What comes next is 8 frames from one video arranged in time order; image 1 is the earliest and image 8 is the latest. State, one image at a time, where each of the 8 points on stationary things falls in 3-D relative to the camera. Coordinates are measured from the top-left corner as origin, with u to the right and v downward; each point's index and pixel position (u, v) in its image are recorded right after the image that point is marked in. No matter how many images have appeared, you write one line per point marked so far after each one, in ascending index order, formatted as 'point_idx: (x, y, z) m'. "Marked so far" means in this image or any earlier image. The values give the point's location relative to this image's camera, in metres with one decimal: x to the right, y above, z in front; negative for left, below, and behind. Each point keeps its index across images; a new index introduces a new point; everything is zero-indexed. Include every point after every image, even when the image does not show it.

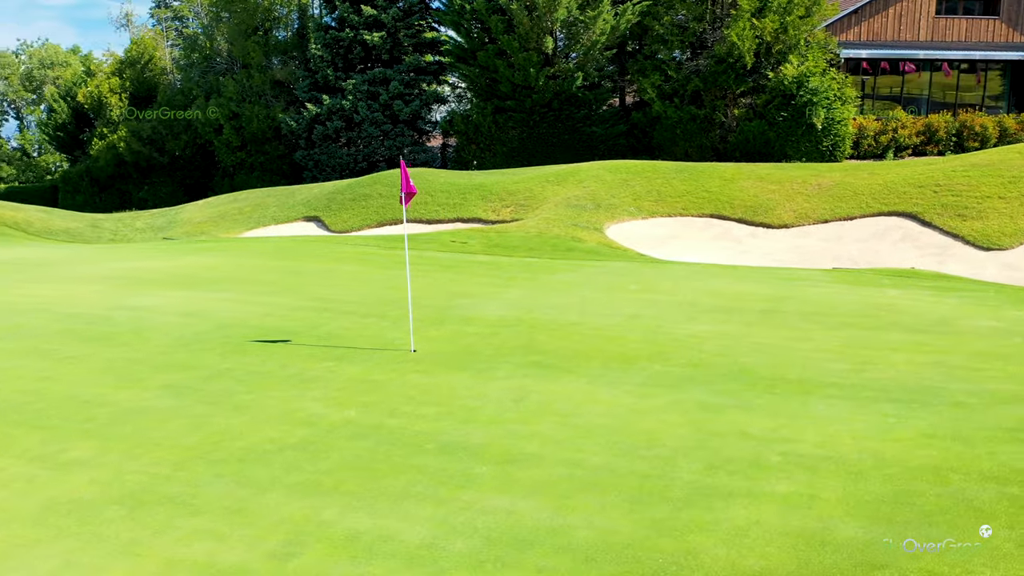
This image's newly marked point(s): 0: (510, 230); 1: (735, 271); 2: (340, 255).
0: (-0.1, +1.4, +19.4) m
1: (+4.2, +0.3, +15.3) m
2: (-3.6, +0.7, +16.9) m
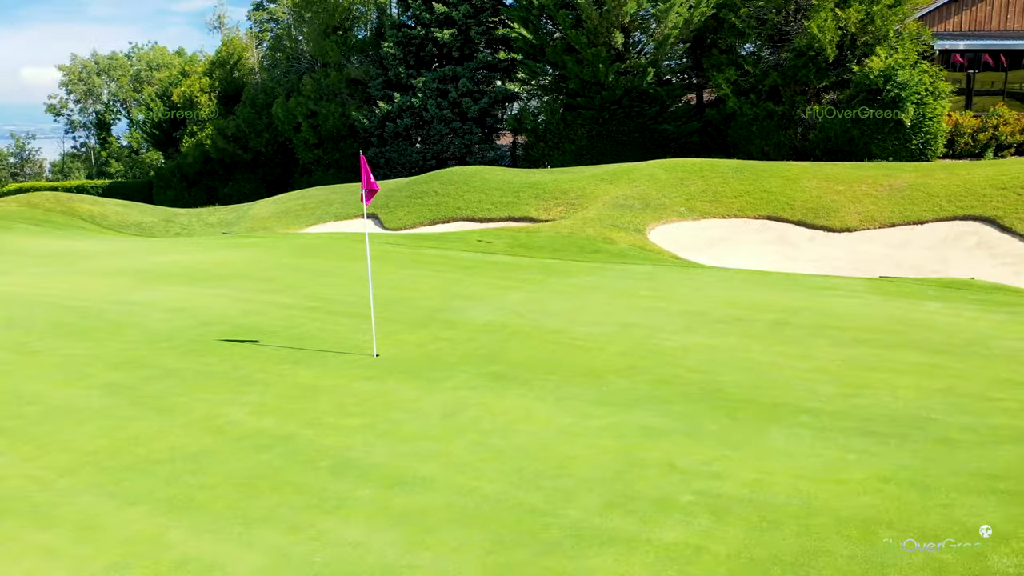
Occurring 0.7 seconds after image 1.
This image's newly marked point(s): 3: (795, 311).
0: (+0.6, +1.3, +18.7) m
1: (+4.4, +0.2, +14.2) m
2: (-3.1, +0.7, +16.7) m
3: (+3.9, -0.3, +11.4) m
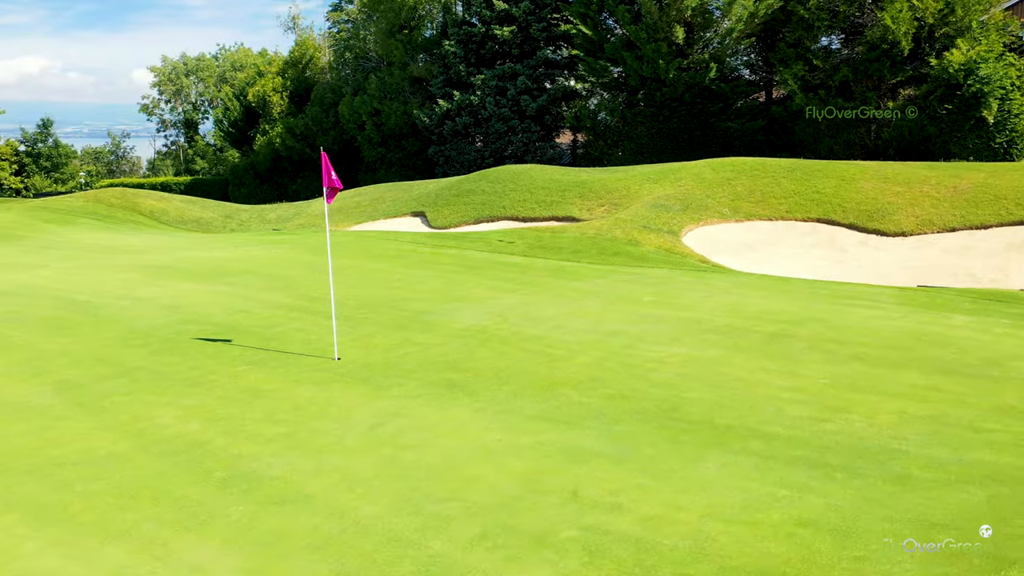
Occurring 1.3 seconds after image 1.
0: (+1.2, +1.3, +18.1) m
1: (+4.5, 0.0, +13.2) m
2: (-2.7, +0.7, +16.5) m
3: (+3.7, -0.4, +10.5) m
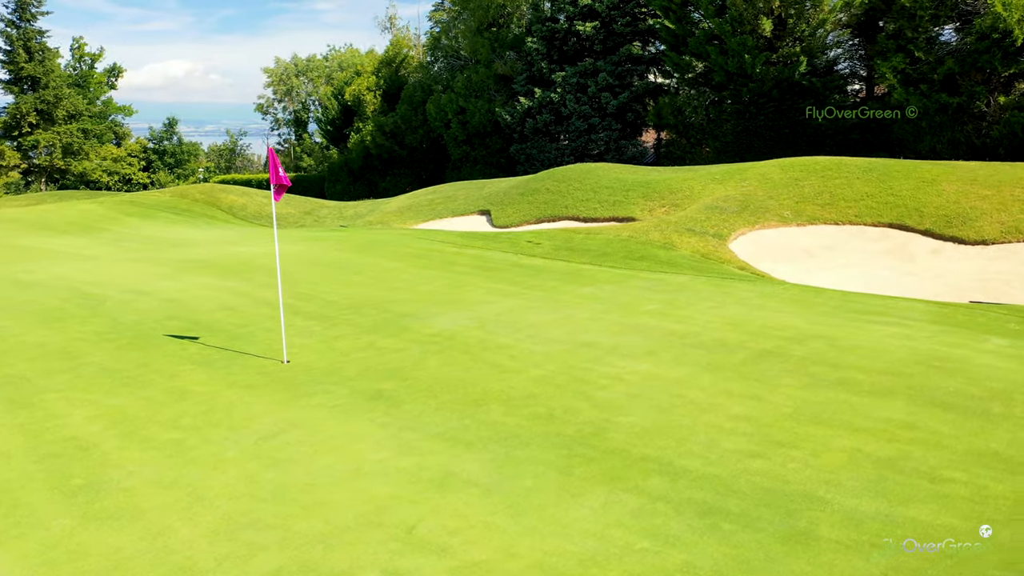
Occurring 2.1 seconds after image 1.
0: (+2.0, +1.2, +17.3) m
1: (+4.5, -0.1, +12.0) m
2: (-2.1, +0.7, +16.3) m
3: (+3.4, -0.6, +9.4) m
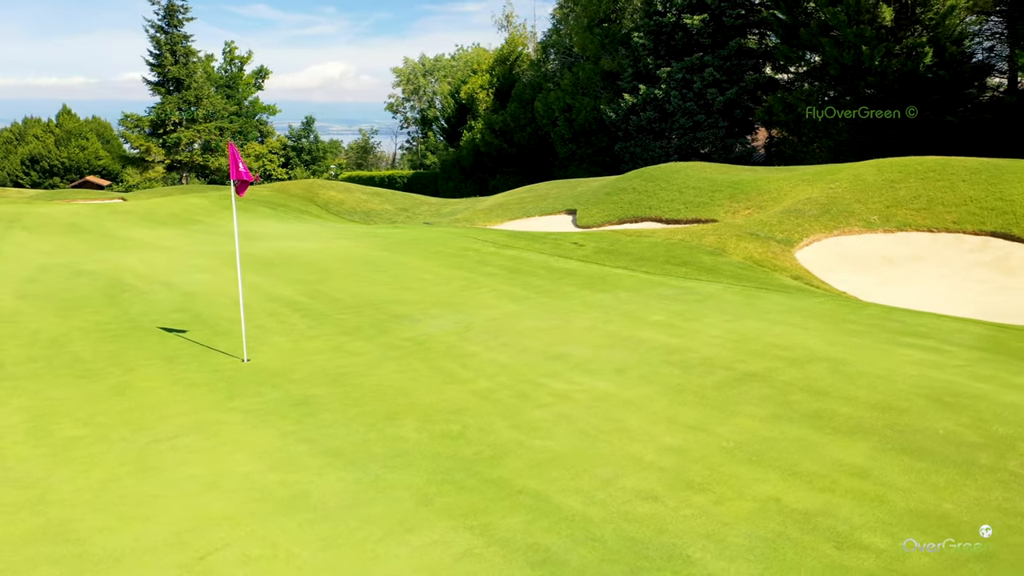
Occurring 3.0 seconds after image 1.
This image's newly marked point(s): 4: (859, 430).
0: (+2.9, +1.1, +16.3) m
1: (+4.5, -0.3, +10.7) m
2: (-1.3, +0.8, +15.9) m
3: (+3.0, -0.8, +8.3) m
4: (+2.7, -1.1, +6.5) m
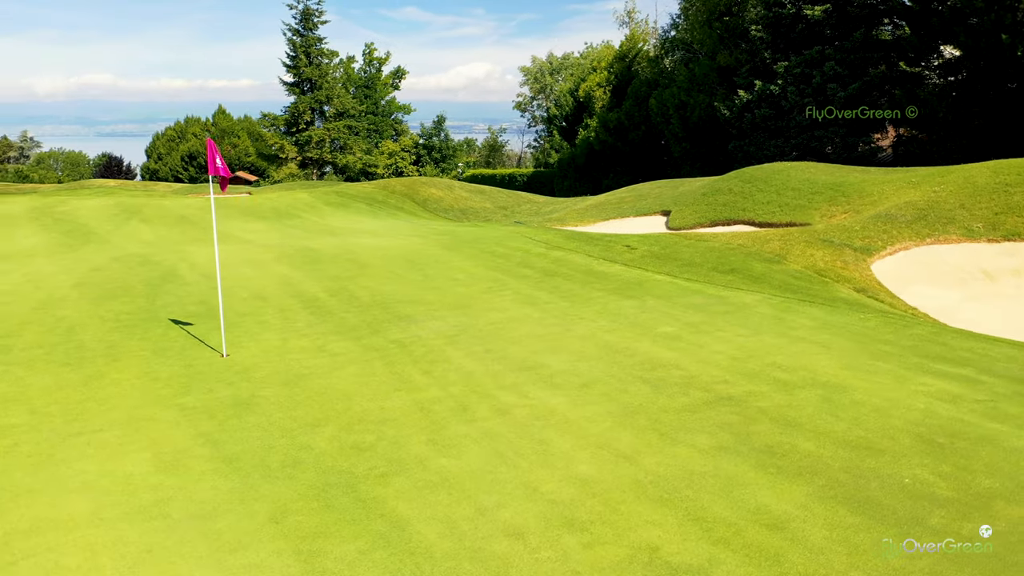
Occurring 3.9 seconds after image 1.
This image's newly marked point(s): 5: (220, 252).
0: (+3.9, +0.9, +15.3) m
1: (+4.5, -0.5, +9.4) m
2: (-0.3, +0.7, +15.6) m
3: (+2.6, -0.9, +7.4) m
4: (+2.0, -1.2, +5.6) m
5: (-6.0, +0.7, +17.1) m
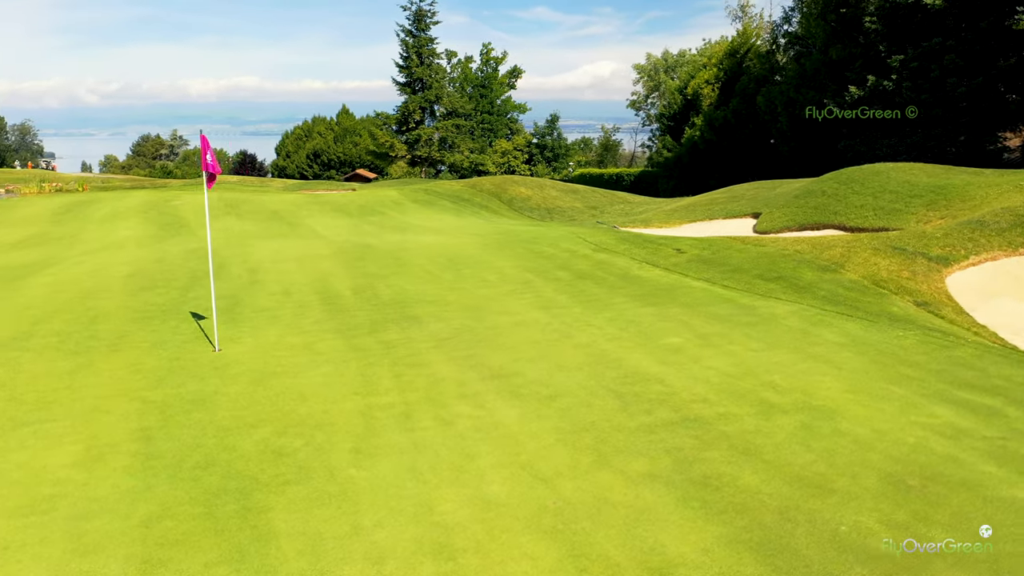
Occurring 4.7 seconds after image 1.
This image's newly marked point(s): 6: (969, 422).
0: (+4.7, +0.8, +14.2) m
1: (+4.4, -0.7, +8.4) m
2: (+0.6, +0.7, +15.2) m
3: (+2.2, -1.0, +6.7) m
4: (+1.4, -1.3, +4.9) m
5: (-4.9, +0.9, +17.5) m
6: (+3.6, -1.0, +6.4) m
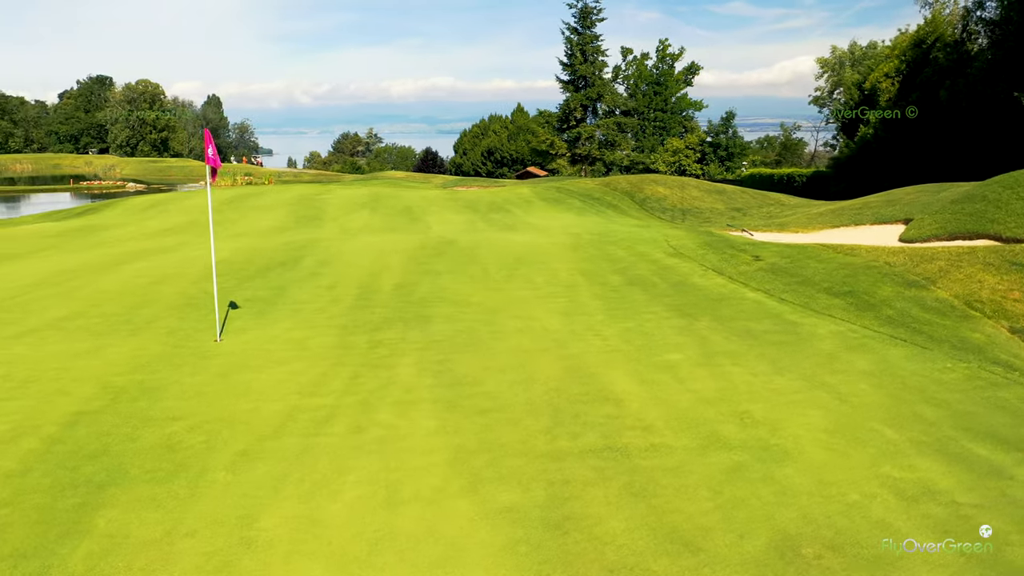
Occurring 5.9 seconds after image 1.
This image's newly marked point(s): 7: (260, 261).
0: (+5.7, +0.5, +12.6) m
1: (+4.1, -0.9, +7.0) m
2: (+1.9, +0.6, +14.4) m
3: (+1.5, -1.1, +5.8) m
4: (+0.3, -1.4, +4.3) m
5: (-2.9, +1.0, +17.8) m
6: (+2.8, -1.2, +5.2) m
7: (-4.6, +0.5, +14.8) m
